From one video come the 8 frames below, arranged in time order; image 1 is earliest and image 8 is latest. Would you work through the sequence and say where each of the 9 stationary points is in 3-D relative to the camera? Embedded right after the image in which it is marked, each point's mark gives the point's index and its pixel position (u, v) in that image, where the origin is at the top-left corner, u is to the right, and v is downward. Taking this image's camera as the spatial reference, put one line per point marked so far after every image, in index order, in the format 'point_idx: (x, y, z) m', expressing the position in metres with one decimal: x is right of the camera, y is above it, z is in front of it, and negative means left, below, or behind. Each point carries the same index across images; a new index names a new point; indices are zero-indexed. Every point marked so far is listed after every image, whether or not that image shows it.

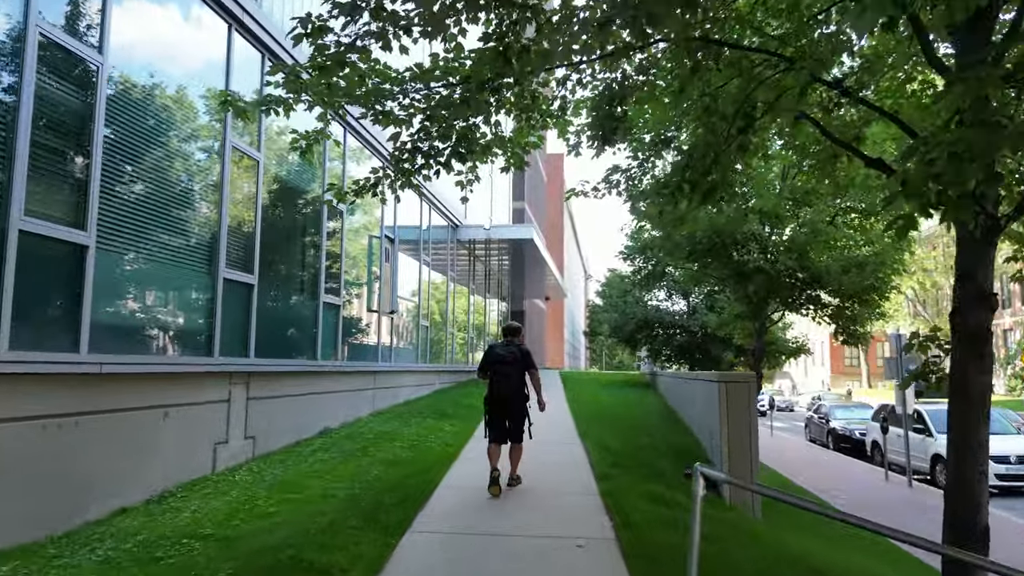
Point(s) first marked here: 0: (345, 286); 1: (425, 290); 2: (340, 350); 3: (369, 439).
0: (-2.6, 0.0, +11.7) m
1: (-1.9, 0.0, +16.6) m
2: (-2.6, -0.9, +11.0) m
3: (-1.8, -1.9, +9.2) m
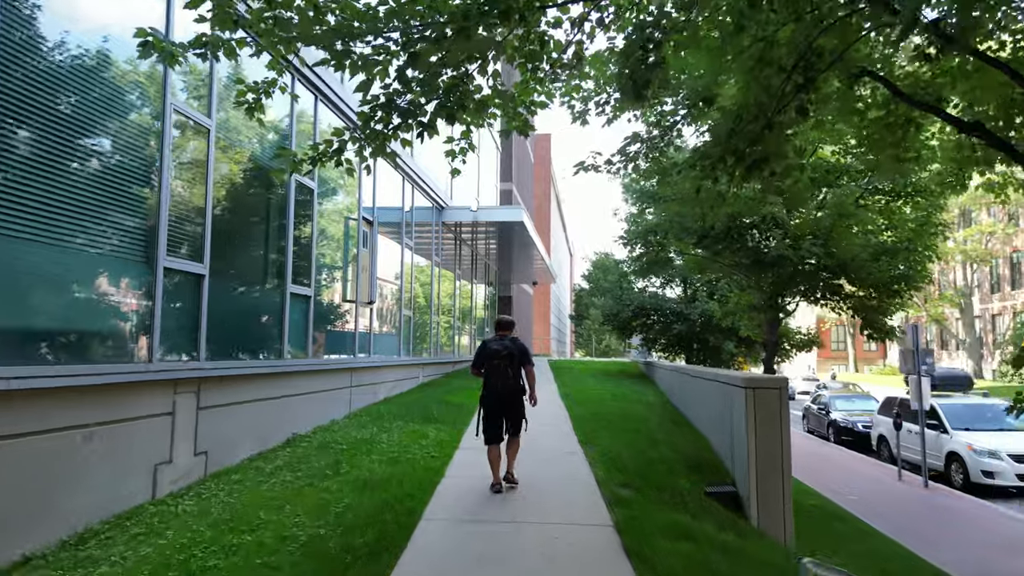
0: (-2.7, +0.2, +10.5) m
1: (-2.2, +0.3, +15.5) m
2: (-2.7, -0.8, +9.8) m
3: (-1.8, -1.8, +8.1) m
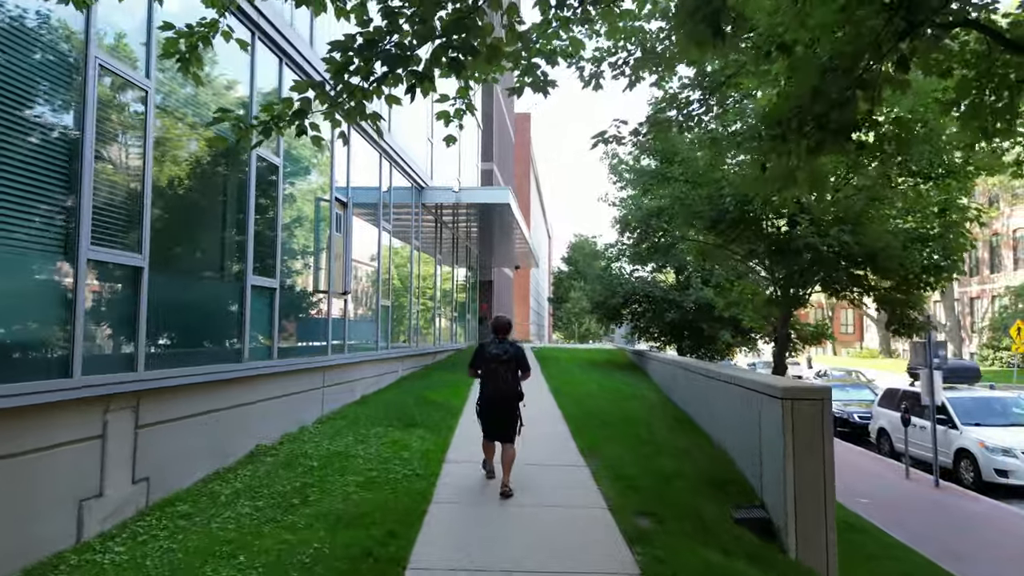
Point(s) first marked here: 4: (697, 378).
0: (-2.8, +0.3, +9.3) m
1: (-2.4, +0.6, +14.3) m
2: (-2.8, -0.7, +8.7) m
3: (-1.9, -1.7, +7.0) m
4: (+2.6, -1.3, +10.5) m
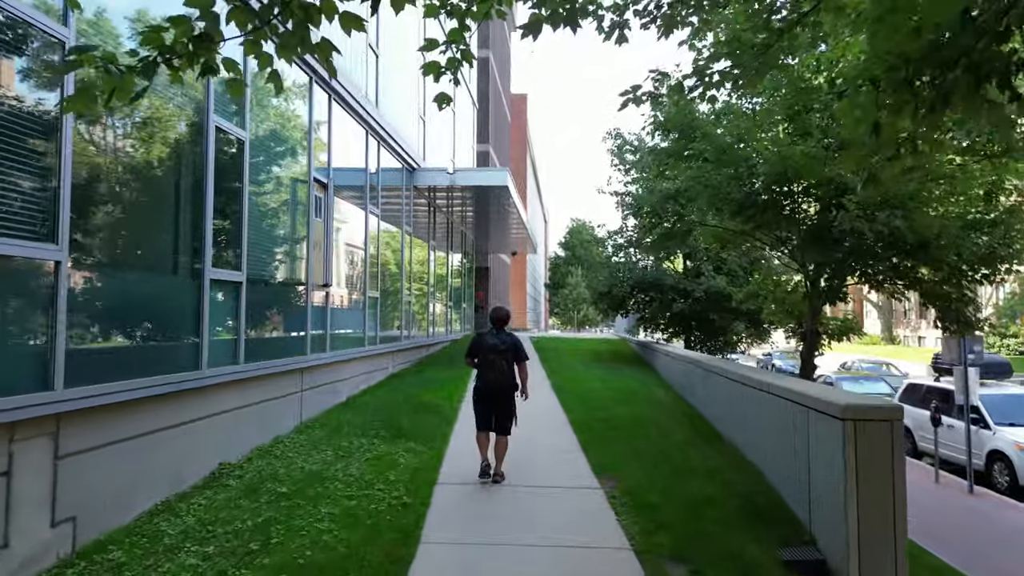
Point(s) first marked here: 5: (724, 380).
0: (-2.8, +0.4, +8.2) m
1: (-2.5, +0.8, +13.2) m
2: (-2.8, -0.6, +7.6) m
3: (-1.9, -1.7, +6.0) m
4: (+2.6, -1.2, +9.5) m
5: (+2.6, -1.2, +9.2) m
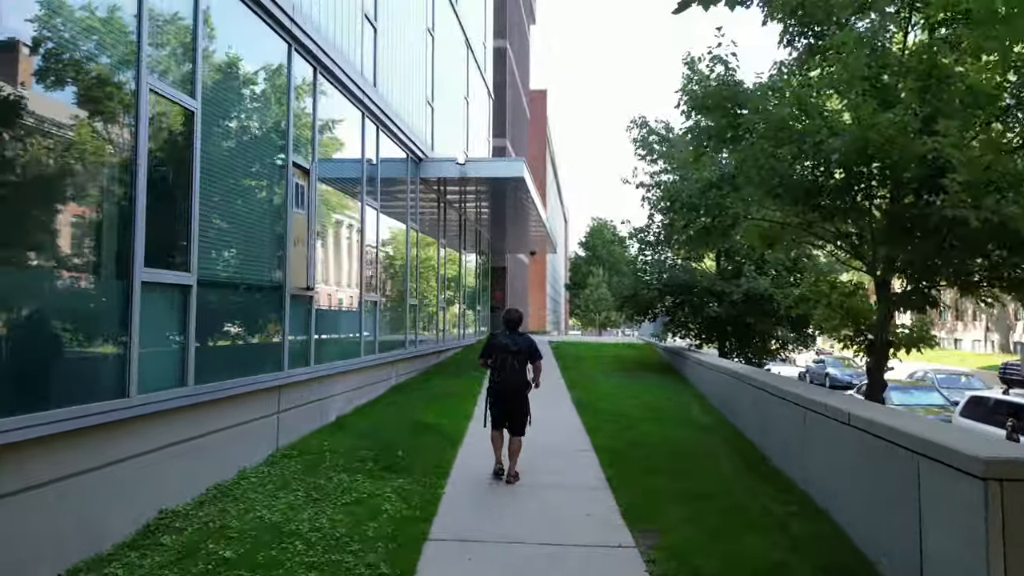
0: (-2.7, +0.4, +6.9) m
1: (-2.2, +0.7, +11.9) m
2: (-2.7, -0.6, +6.3) m
3: (-1.8, -1.7, +4.6) m
4: (+2.8, -1.2, +8.0) m
5: (+2.8, -1.2, +7.7) m
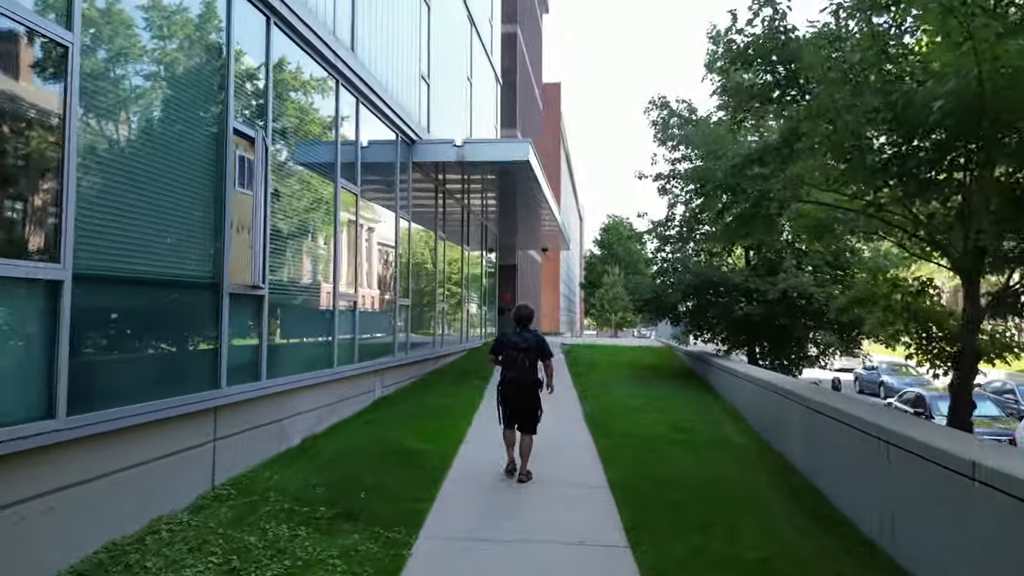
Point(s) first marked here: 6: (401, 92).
0: (-2.8, +0.4, +5.4) m
1: (-2.2, +0.8, +10.4) m
2: (-2.7, -0.6, +4.8) m
3: (-1.9, -1.7, +3.1) m
4: (+2.8, -1.2, +6.4) m
5: (+2.7, -1.2, +6.1) m
6: (-1.8, +3.2, +12.0) m
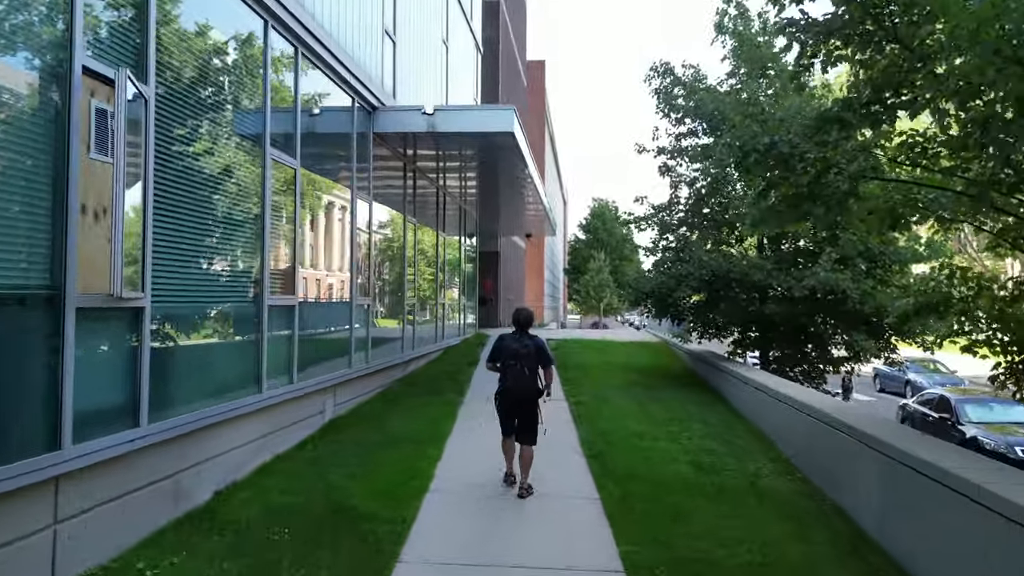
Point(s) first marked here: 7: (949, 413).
0: (-2.9, +0.3, +3.5) m
1: (-2.4, +0.8, +8.5) m
2: (-2.8, -0.7, +2.9) m
3: (-2.0, -1.8, +1.2) m
4: (+2.6, -1.2, +4.6) m
5: (+2.6, -1.2, +4.3) m
6: (-2.1, +3.2, +10.1) m
7: (+8.9, -2.5, +15.0) m
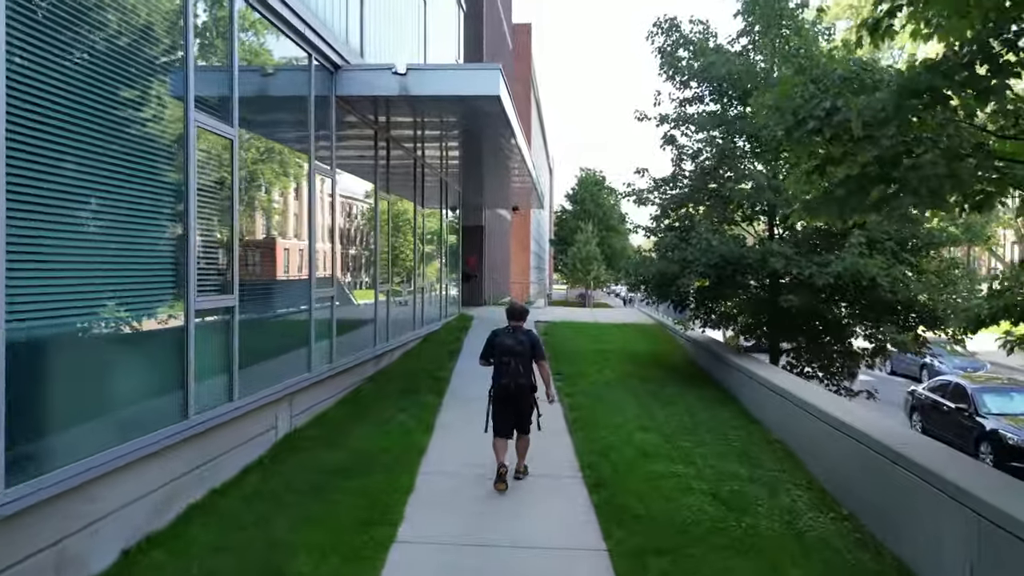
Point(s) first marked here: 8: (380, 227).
0: (-2.9, +0.2, +2.2) m
1: (-2.5, +0.8, +7.1) m
2: (-2.9, -0.9, +1.6) m
3: (-2.0, -2.0, 0.0) m
4: (+2.6, -1.3, +3.5) m
5: (+2.5, -1.3, +3.2) m
6: (-2.2, +3.4, +8.6) m
7: (+8.6, -2.2, +14.0) m
8: (-2.1, +0.9, +12.0) m
